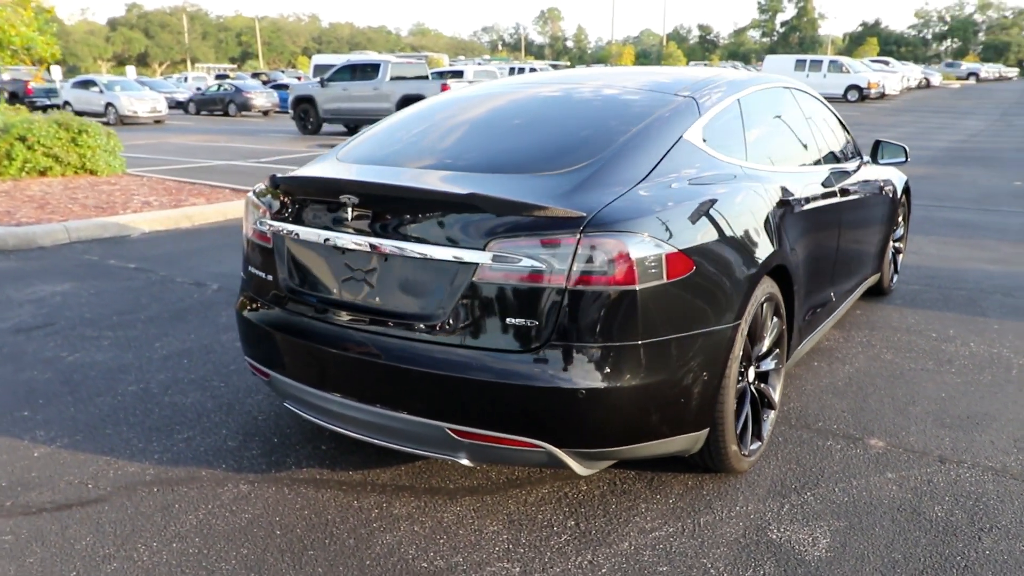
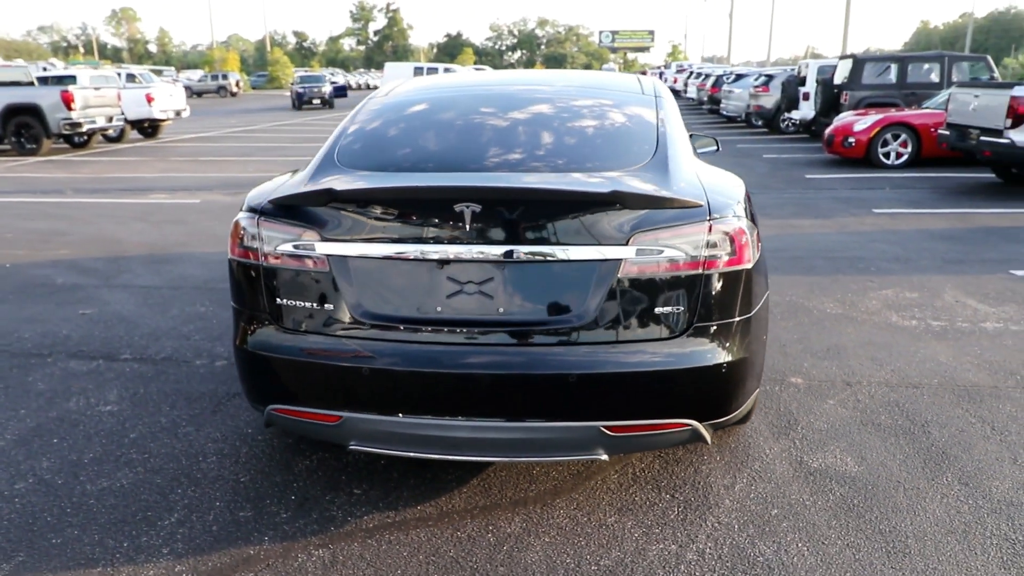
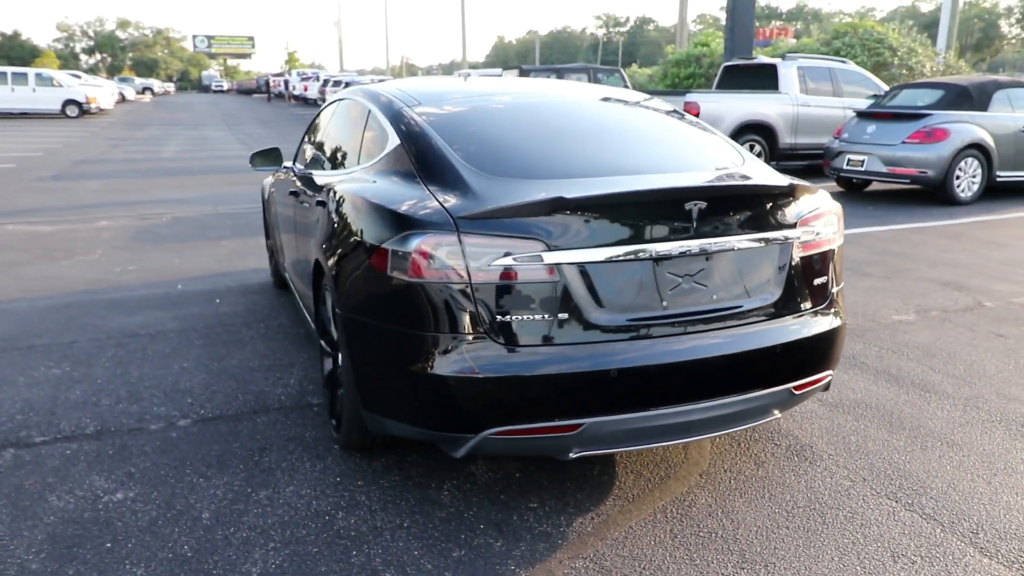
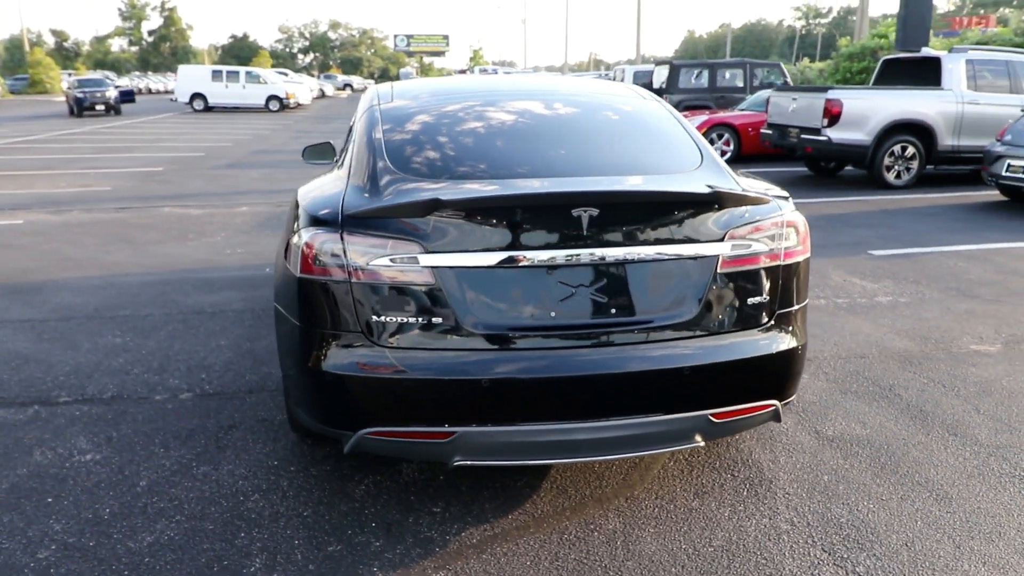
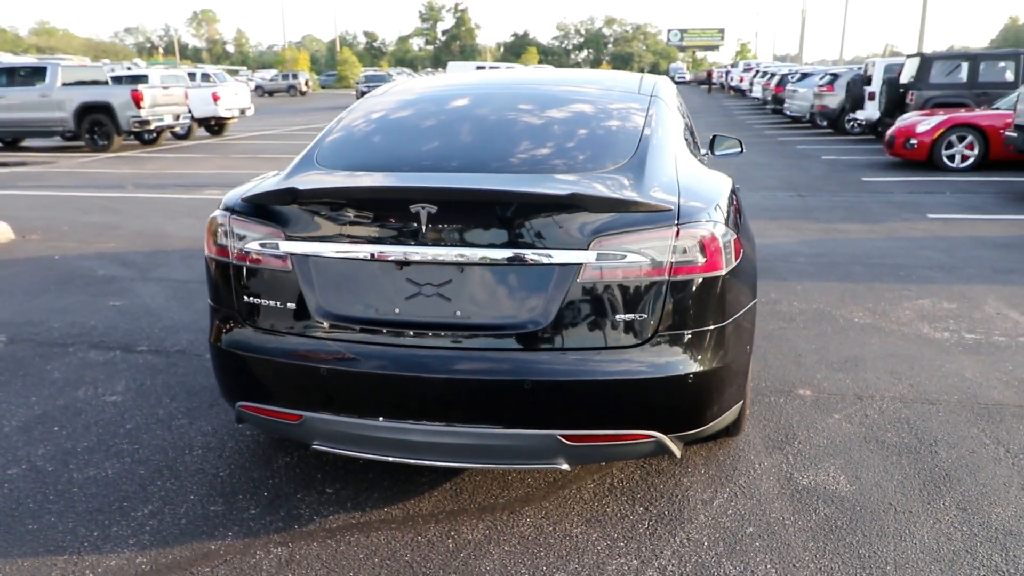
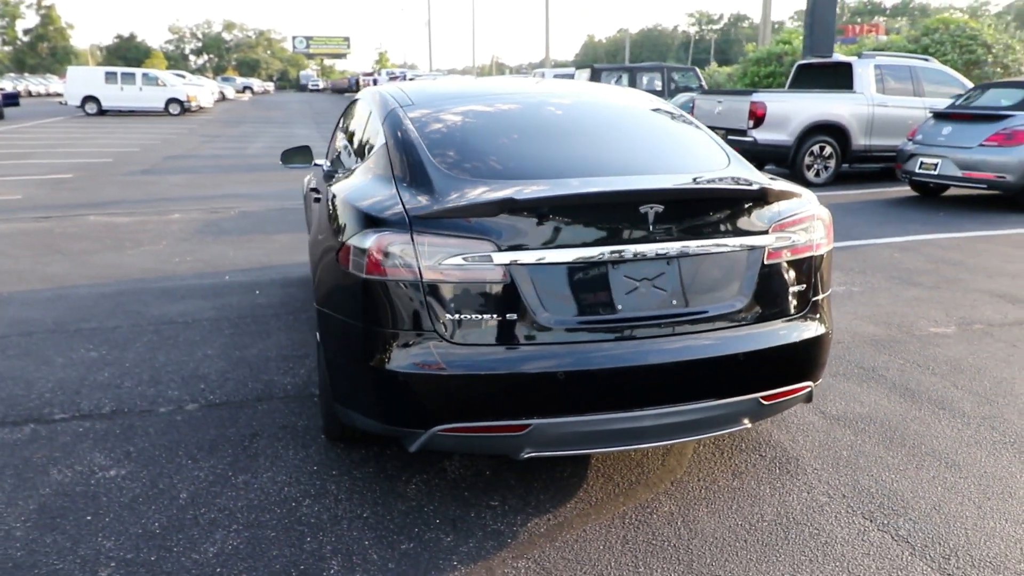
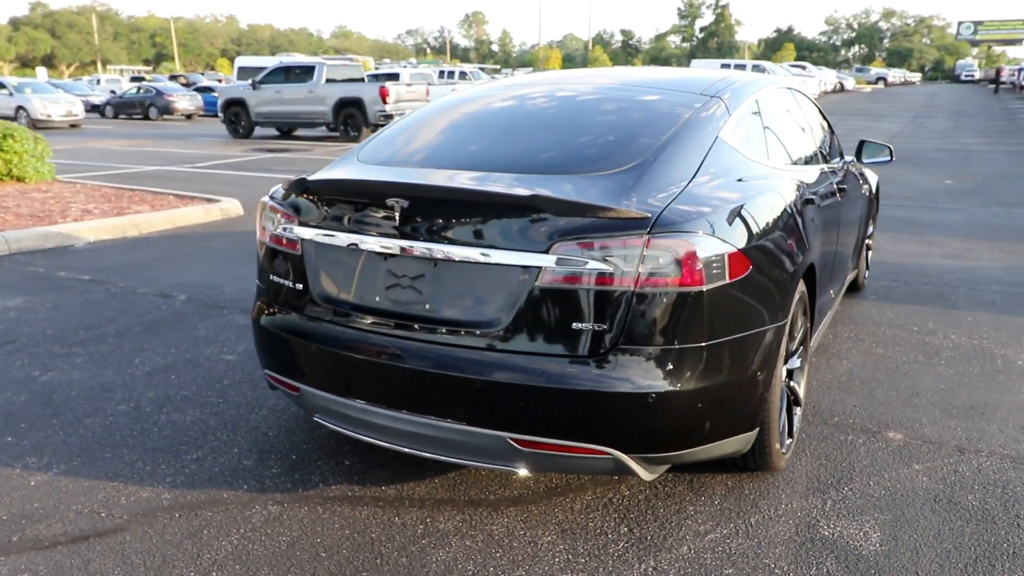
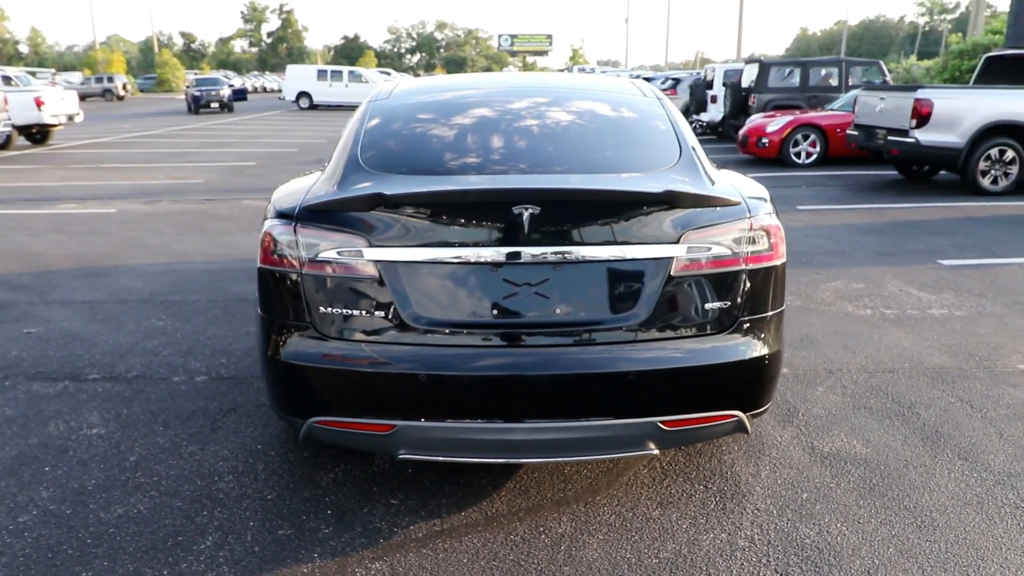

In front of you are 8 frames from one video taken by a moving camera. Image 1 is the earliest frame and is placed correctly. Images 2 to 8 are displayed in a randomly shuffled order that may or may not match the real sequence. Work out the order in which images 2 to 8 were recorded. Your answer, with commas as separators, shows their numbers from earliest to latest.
7, 5, 2, 8, 4, 6, 3
